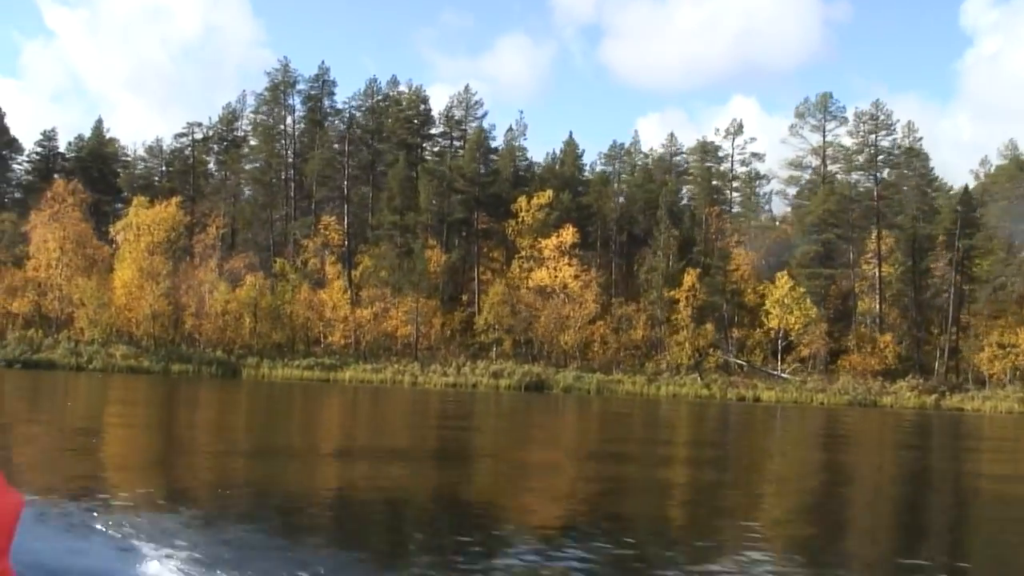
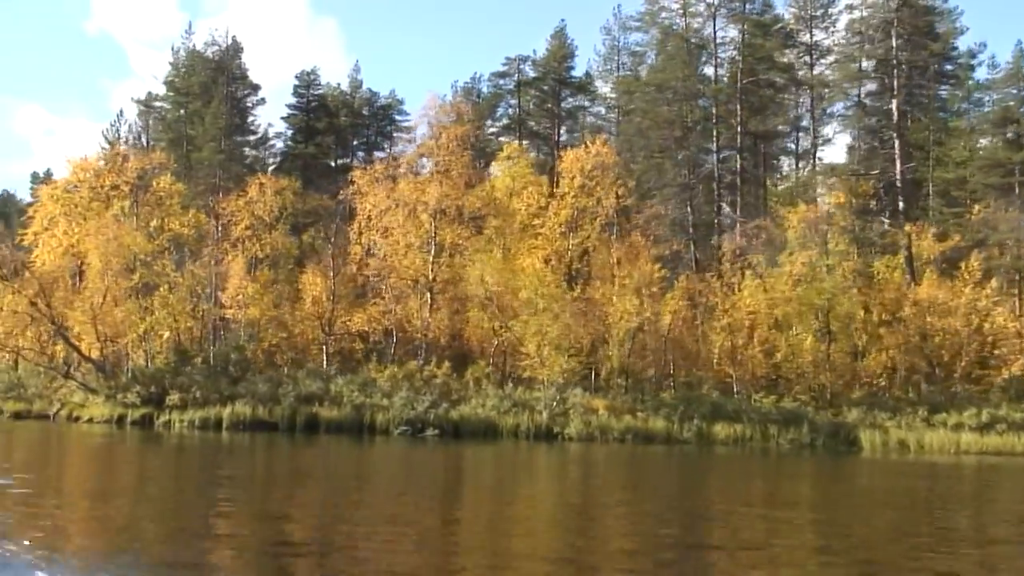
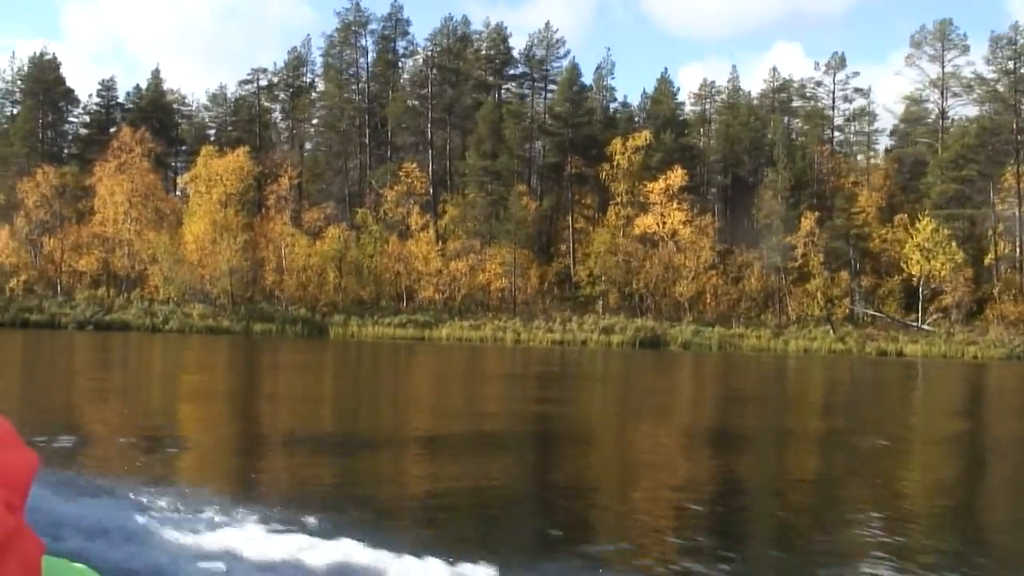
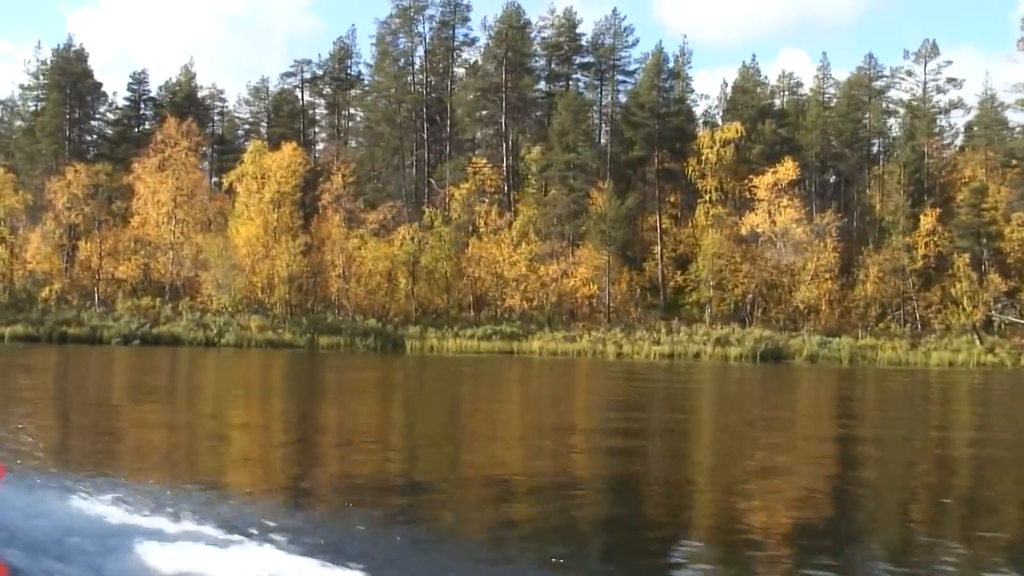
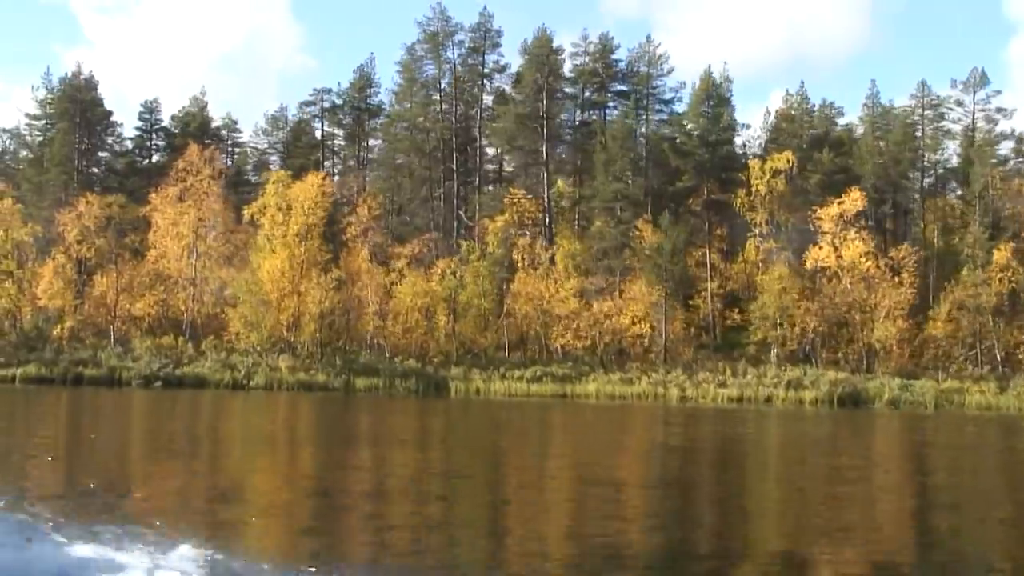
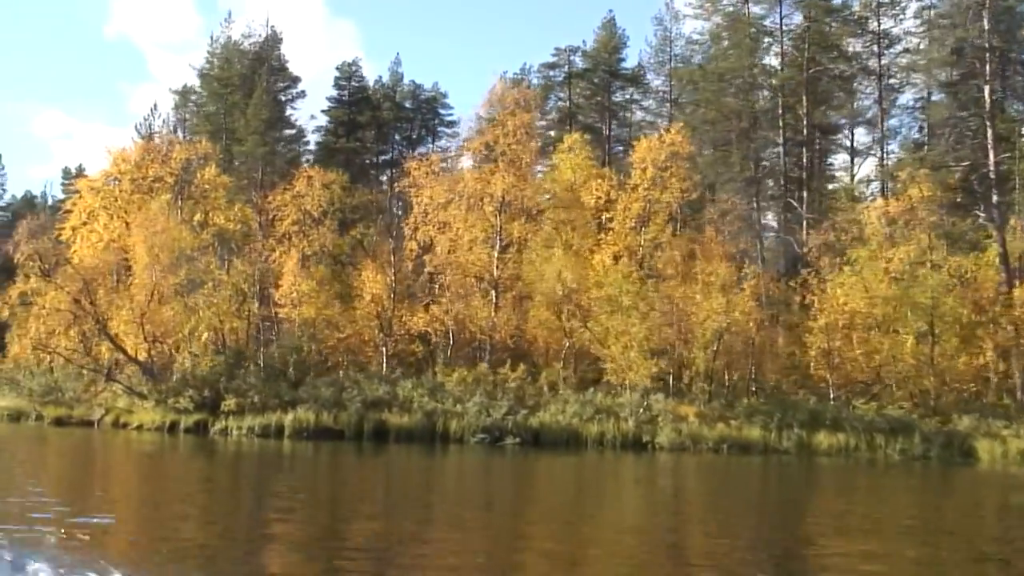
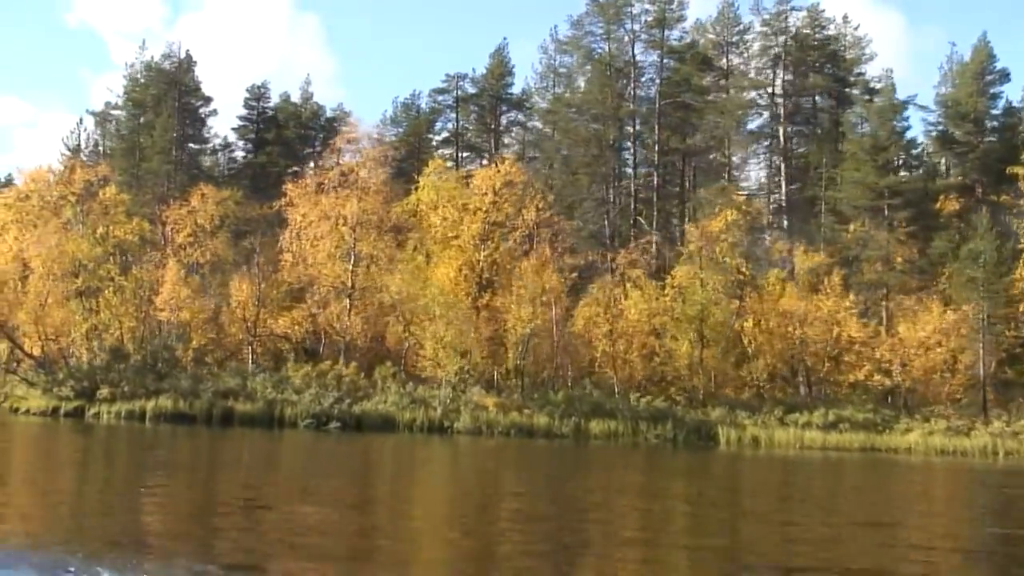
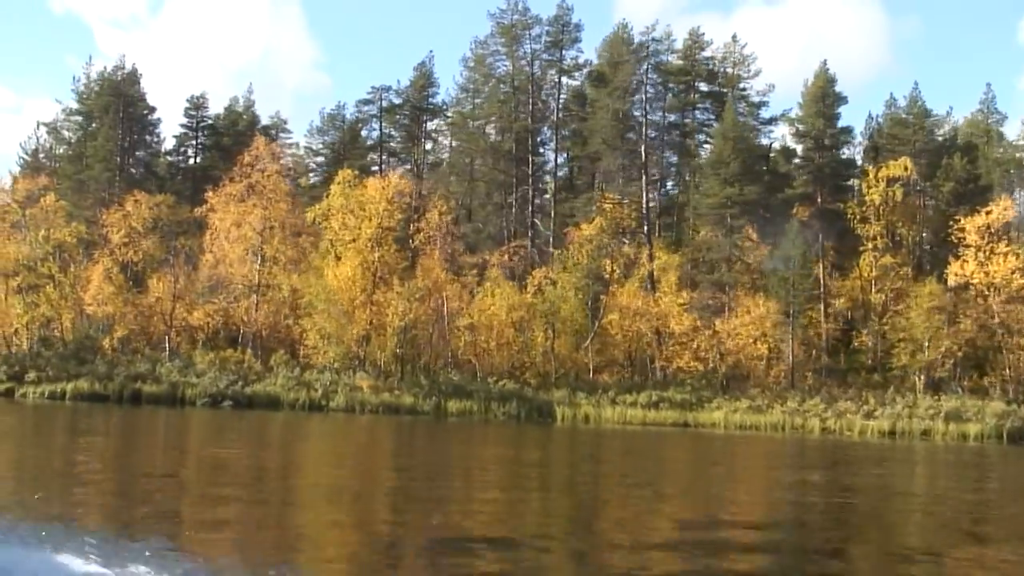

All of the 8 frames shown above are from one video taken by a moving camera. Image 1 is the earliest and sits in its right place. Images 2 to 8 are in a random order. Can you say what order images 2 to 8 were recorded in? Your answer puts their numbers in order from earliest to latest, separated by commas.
3, 4, 5, 8, 7, 2, 6
